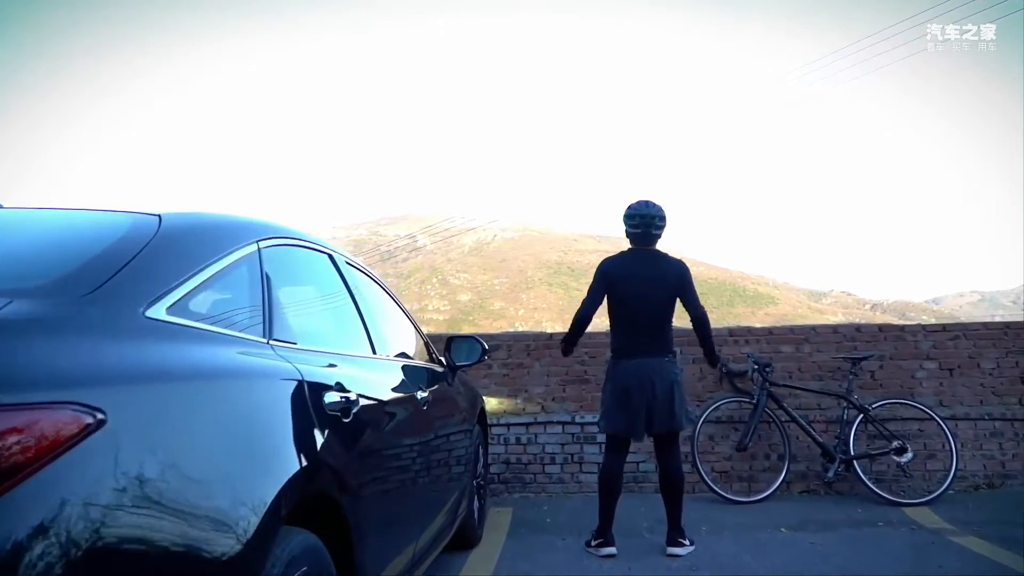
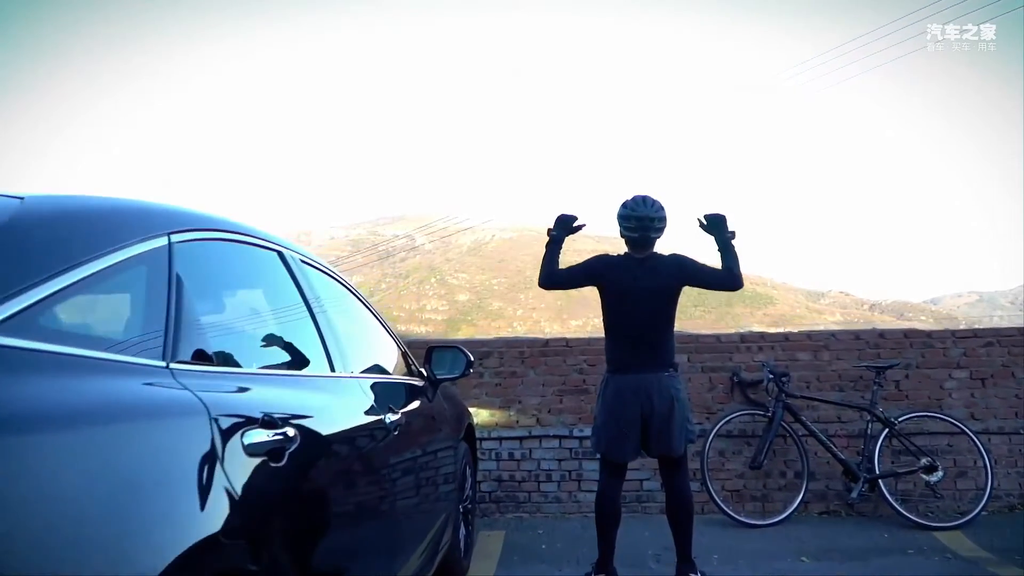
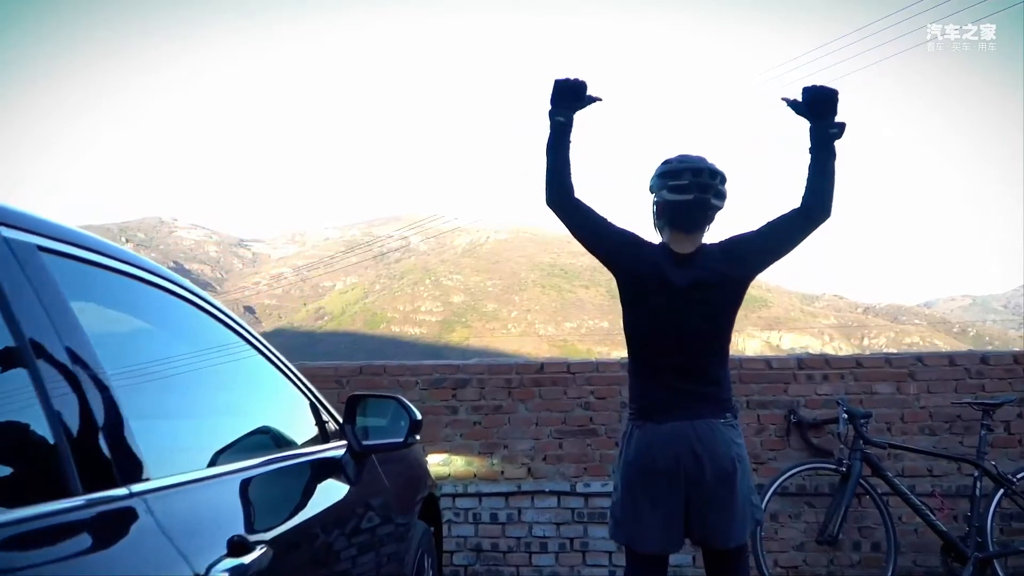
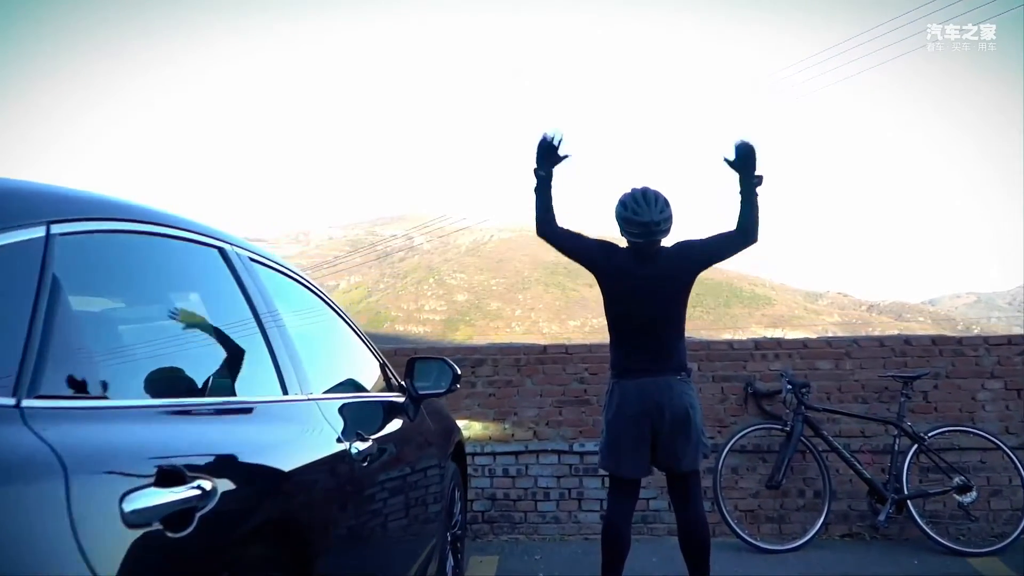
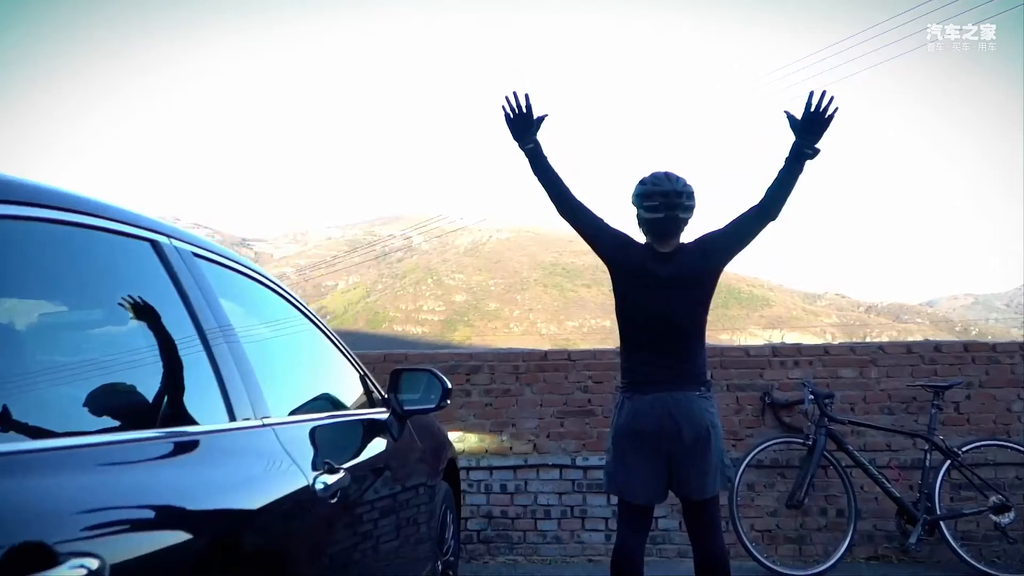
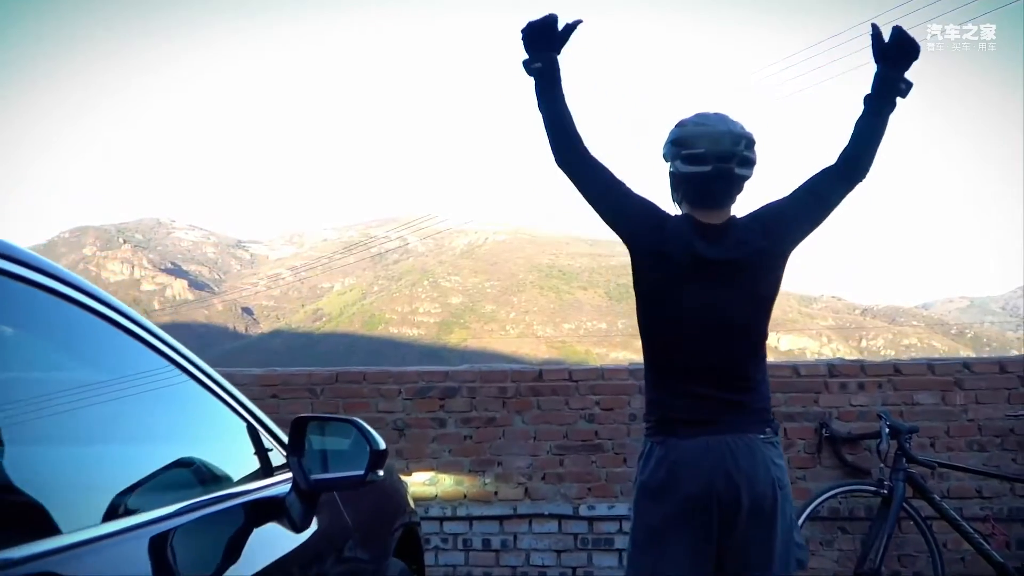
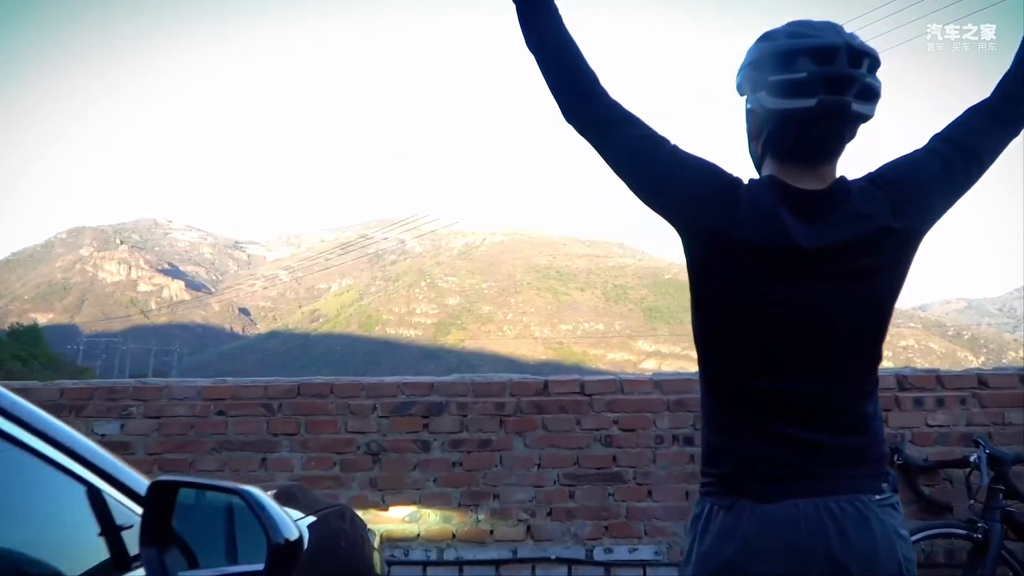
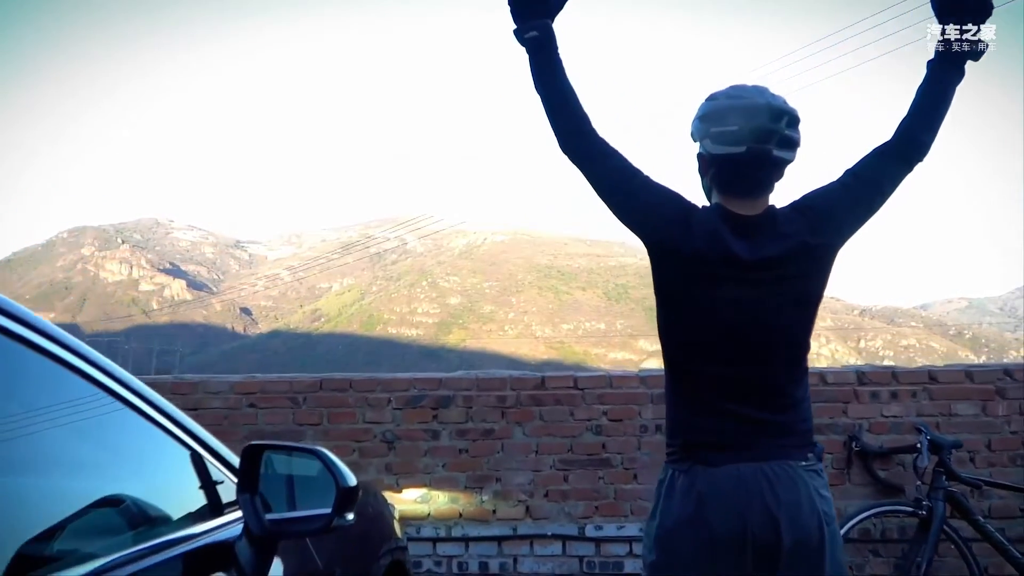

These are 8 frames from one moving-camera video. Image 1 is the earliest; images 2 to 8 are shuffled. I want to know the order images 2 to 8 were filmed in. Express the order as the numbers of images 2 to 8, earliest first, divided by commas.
2, 4, 5, 3, 6, 8, 7
